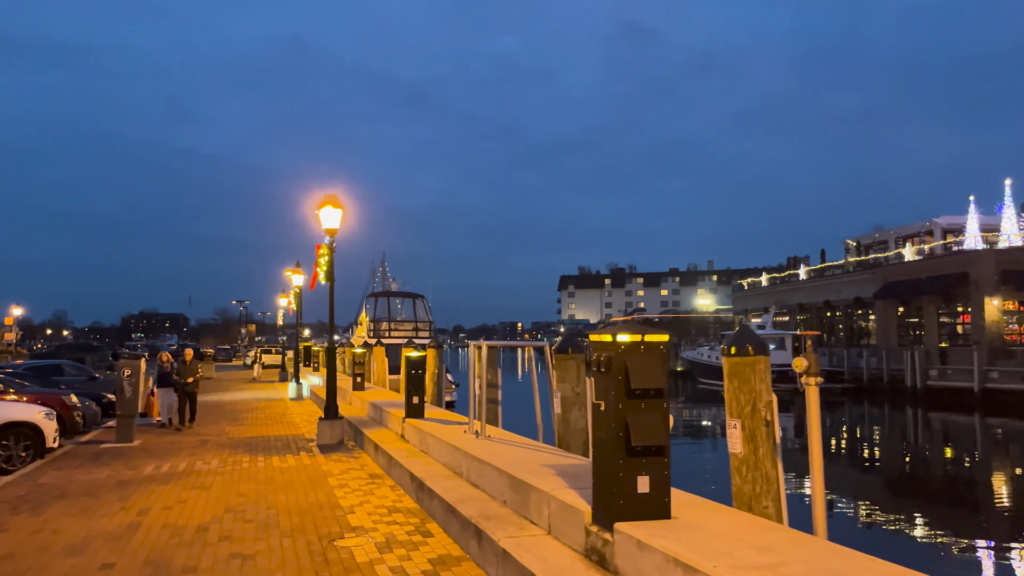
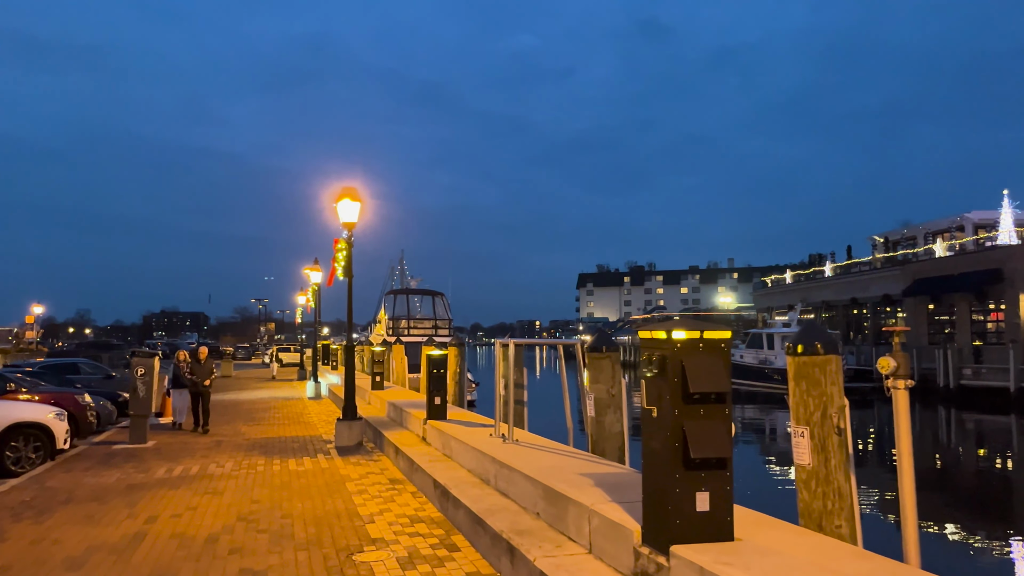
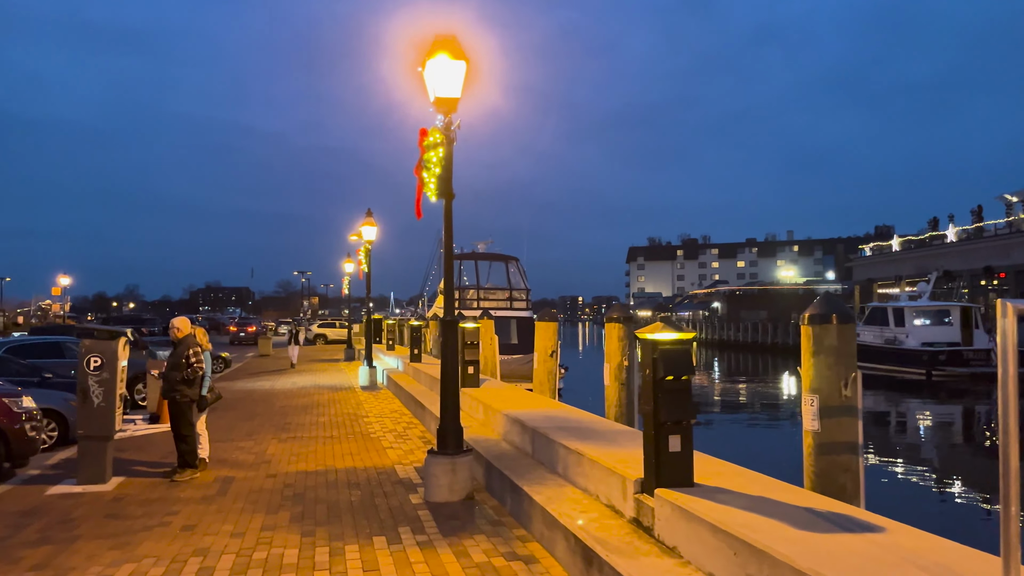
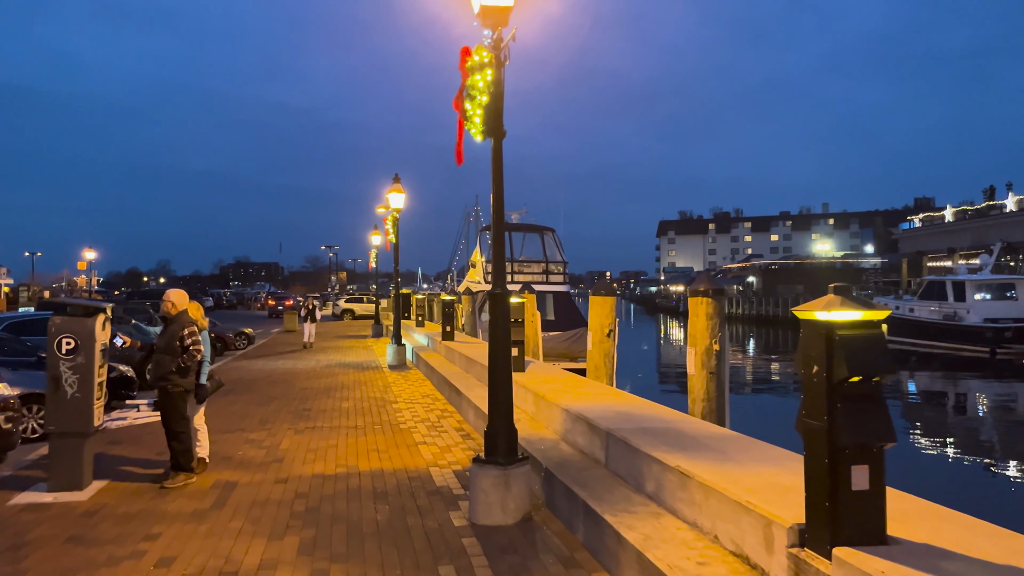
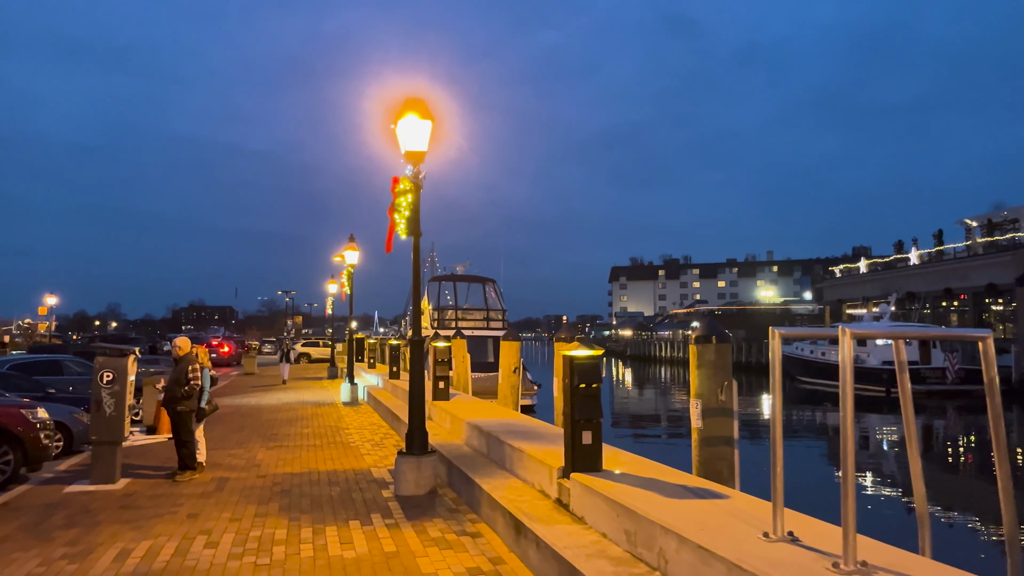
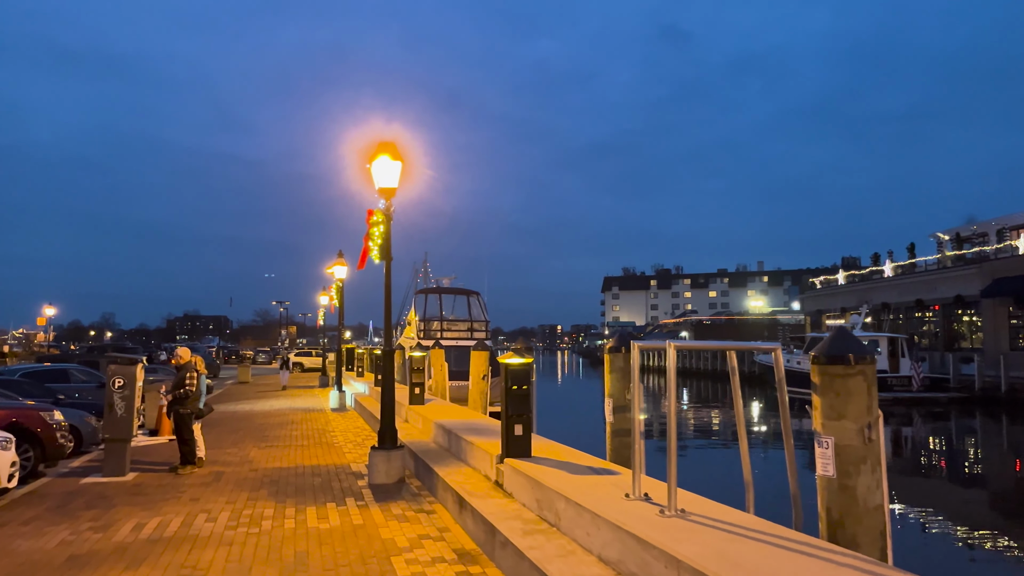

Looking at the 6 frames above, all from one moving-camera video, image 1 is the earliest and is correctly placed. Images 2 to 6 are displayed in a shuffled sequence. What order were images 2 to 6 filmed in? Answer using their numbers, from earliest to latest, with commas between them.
2, 6, 5, 3, 4
